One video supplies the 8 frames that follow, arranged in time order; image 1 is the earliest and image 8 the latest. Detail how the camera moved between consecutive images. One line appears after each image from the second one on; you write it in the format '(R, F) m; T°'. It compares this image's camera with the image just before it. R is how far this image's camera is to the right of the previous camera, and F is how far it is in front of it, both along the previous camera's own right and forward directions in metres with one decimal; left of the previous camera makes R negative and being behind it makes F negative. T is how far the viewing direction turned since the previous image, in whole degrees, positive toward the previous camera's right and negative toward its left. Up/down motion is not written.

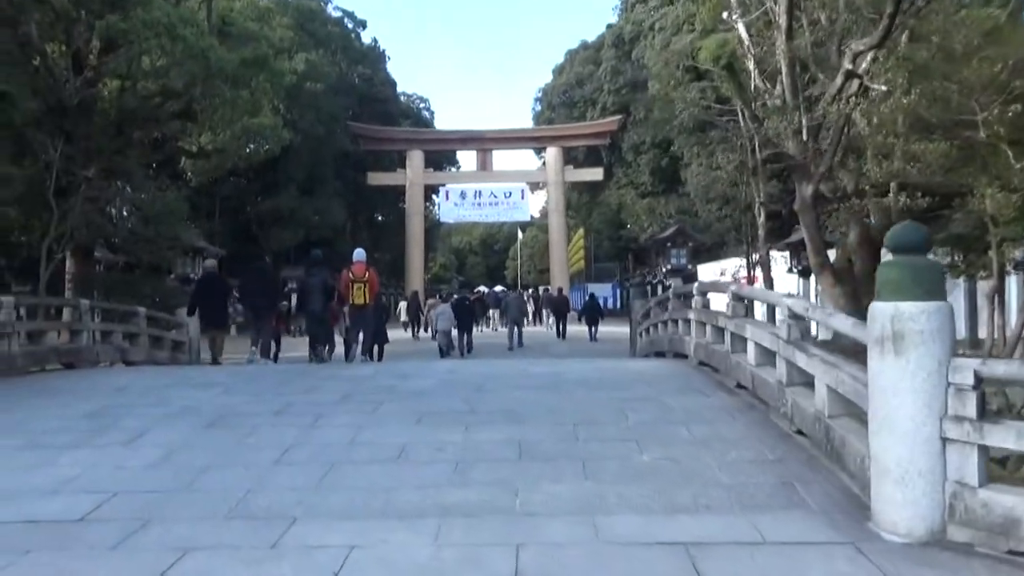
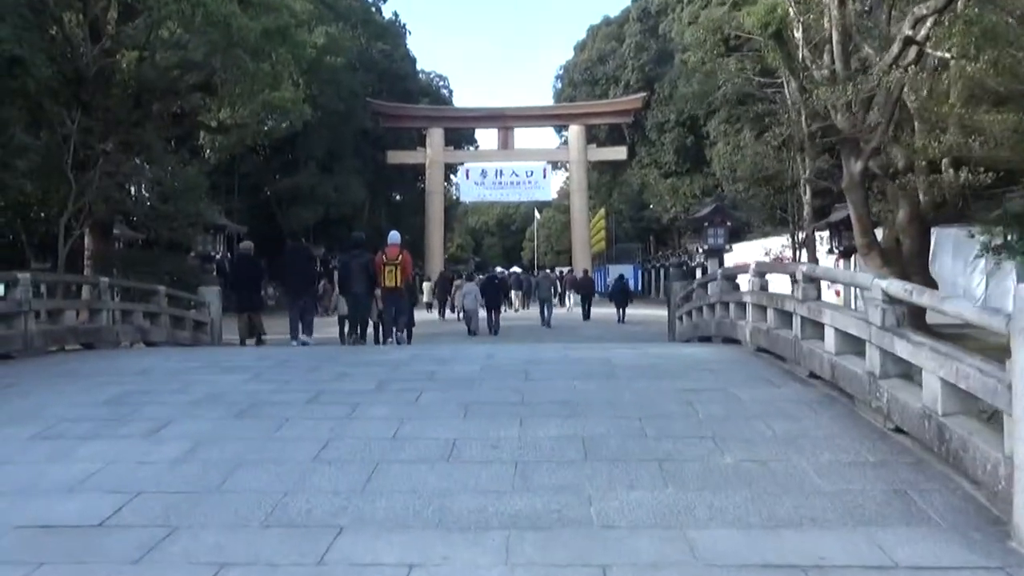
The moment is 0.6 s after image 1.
(-0.4, +0.7) m; -1°
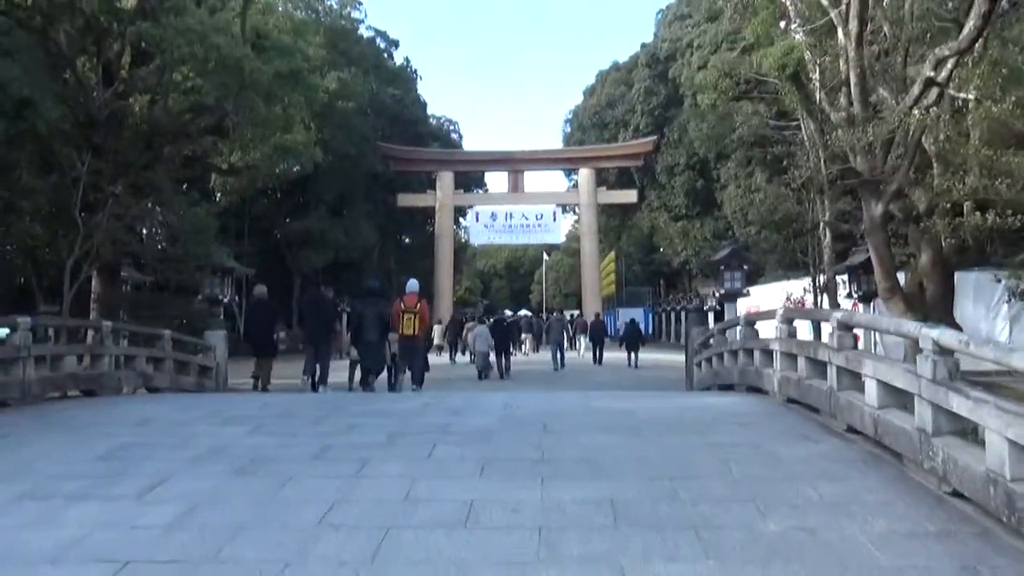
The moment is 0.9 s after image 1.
(-0.1, +0.4) m; -1°
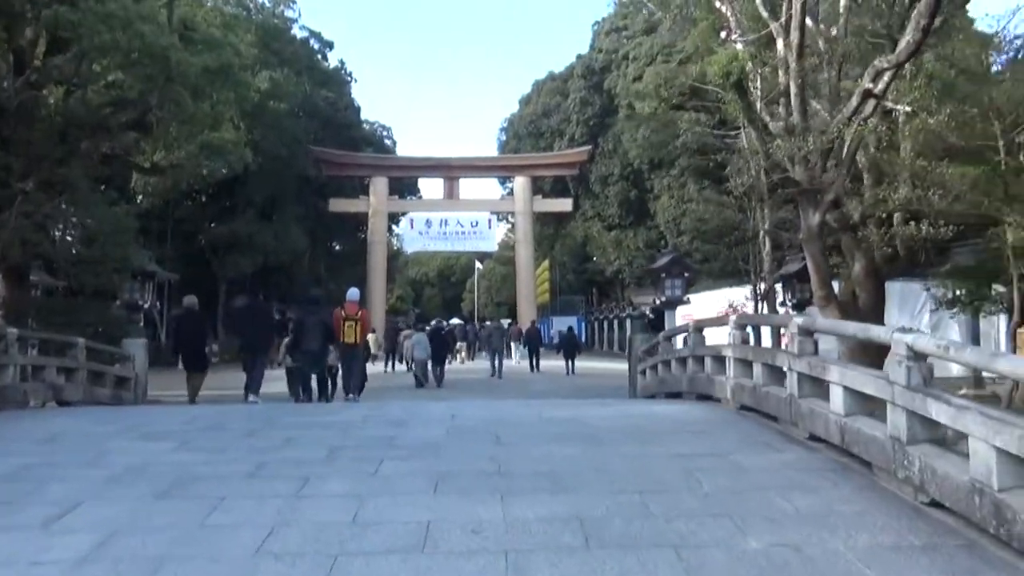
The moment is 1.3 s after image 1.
(-0.2, +0.4) m; +5°
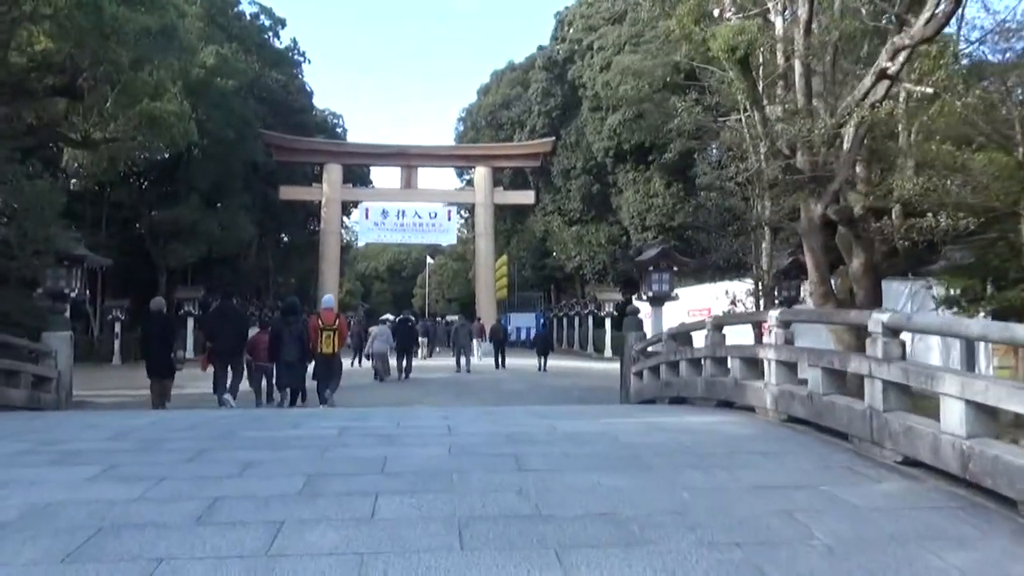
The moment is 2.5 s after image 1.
(-0.6, +1.6) m; +4°
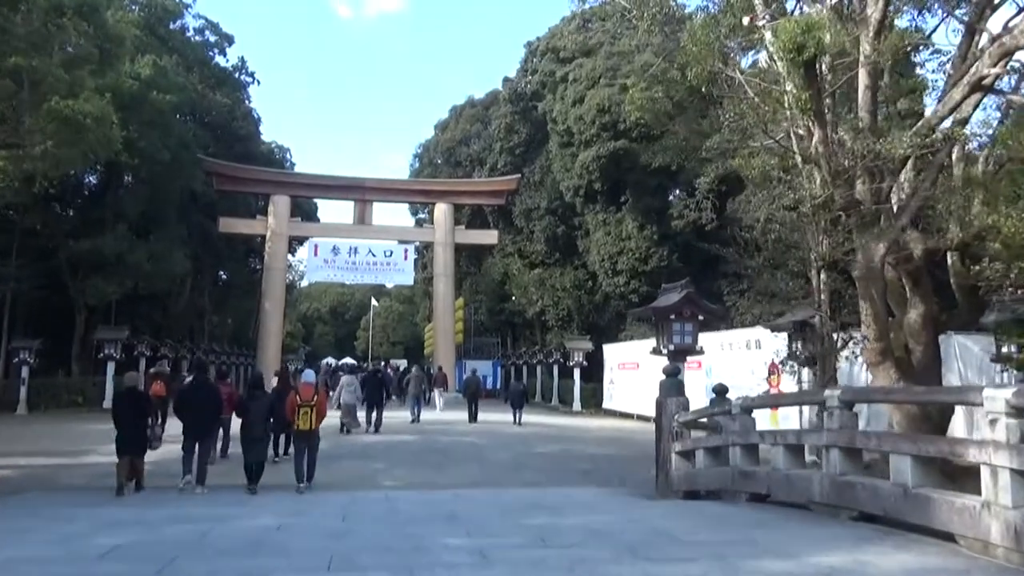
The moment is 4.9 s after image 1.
(-1.0, +3.1) m; +4°
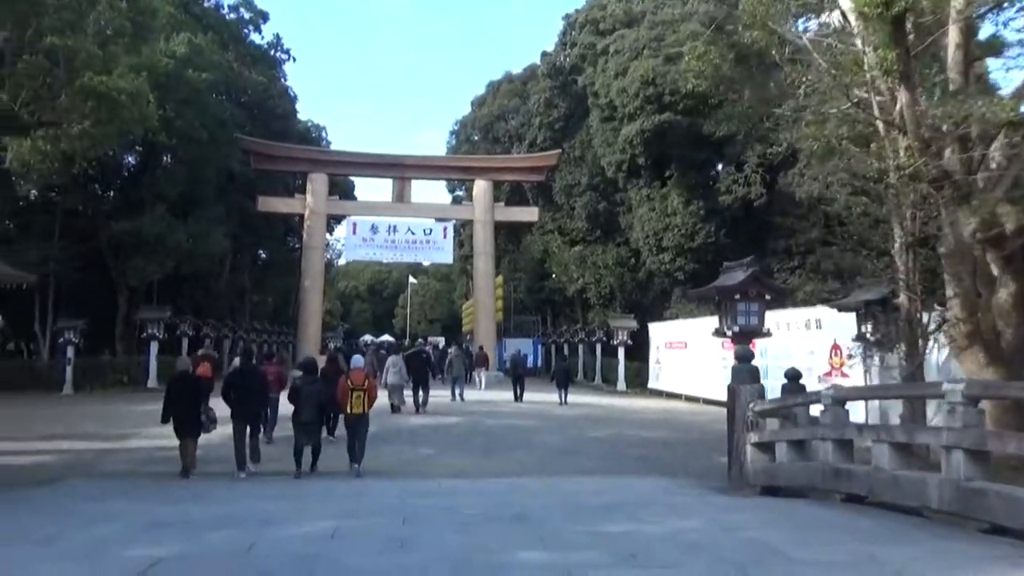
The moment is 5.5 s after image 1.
(-0.3, +0.8) m; -3°
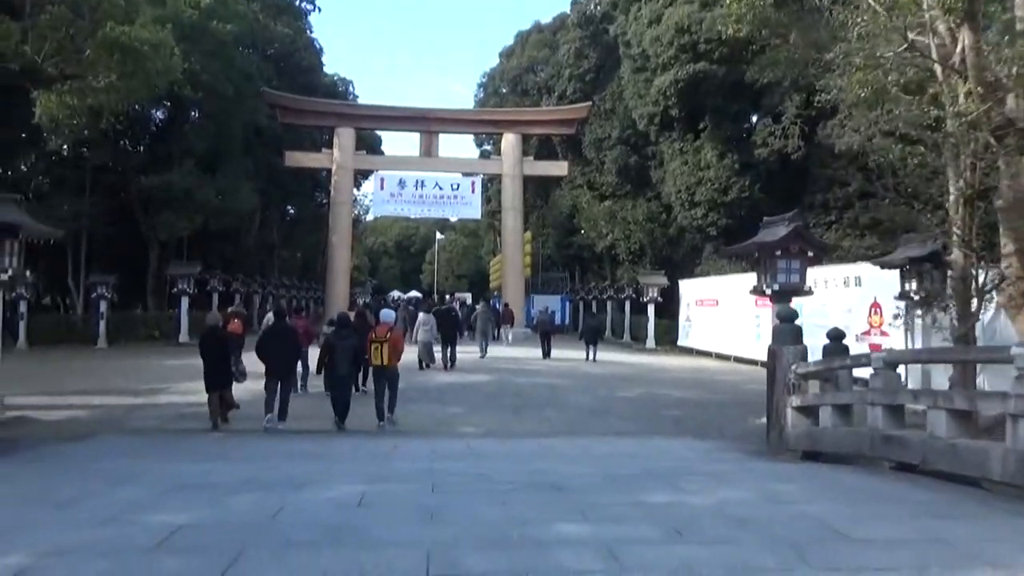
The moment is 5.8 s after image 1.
(-0.1, +0.4) m; -2°
